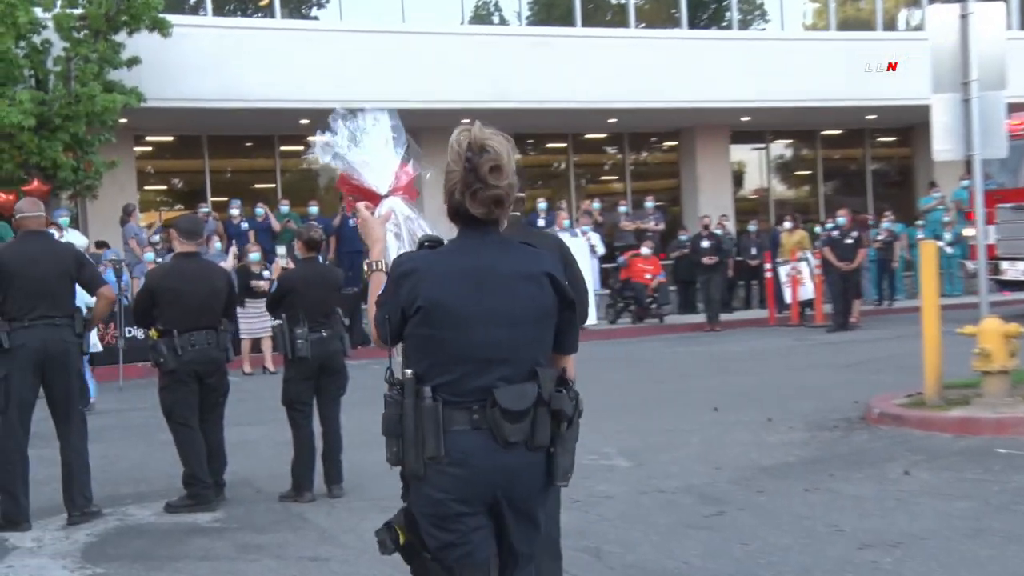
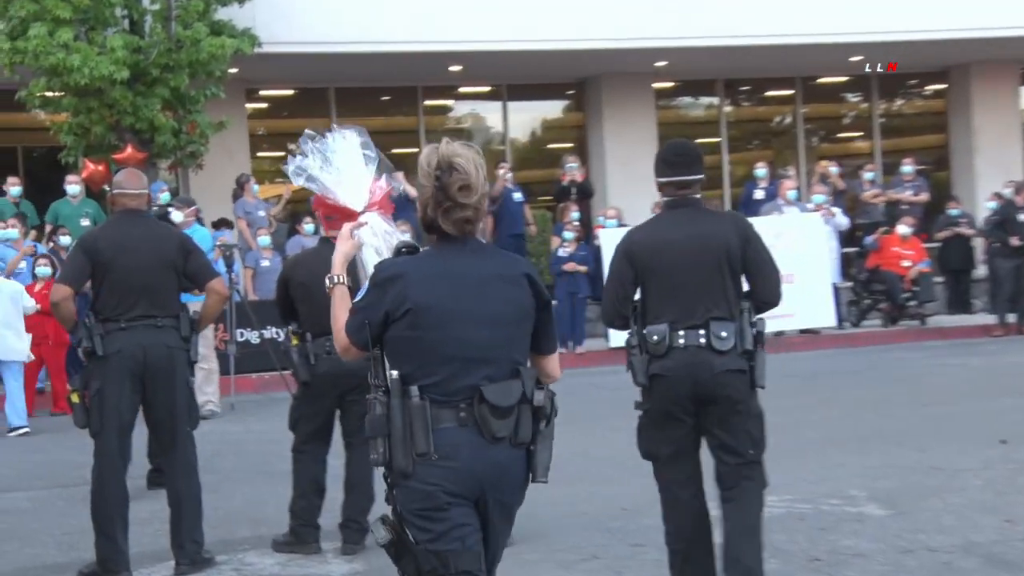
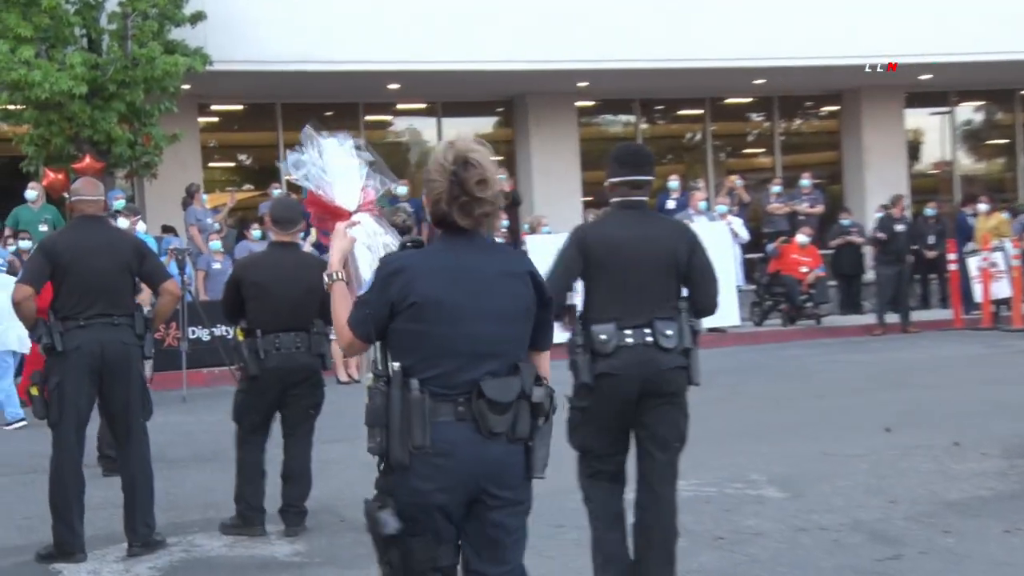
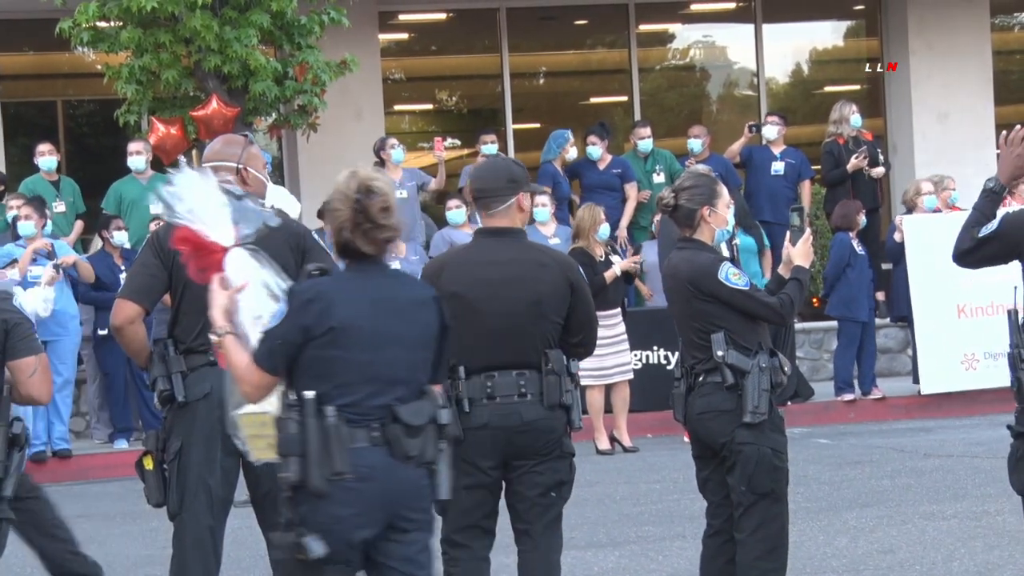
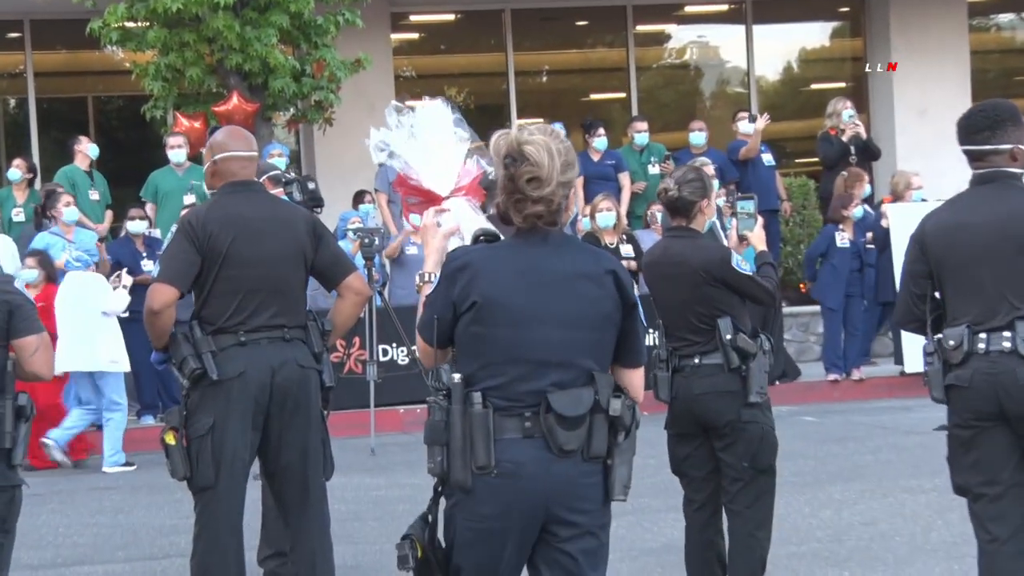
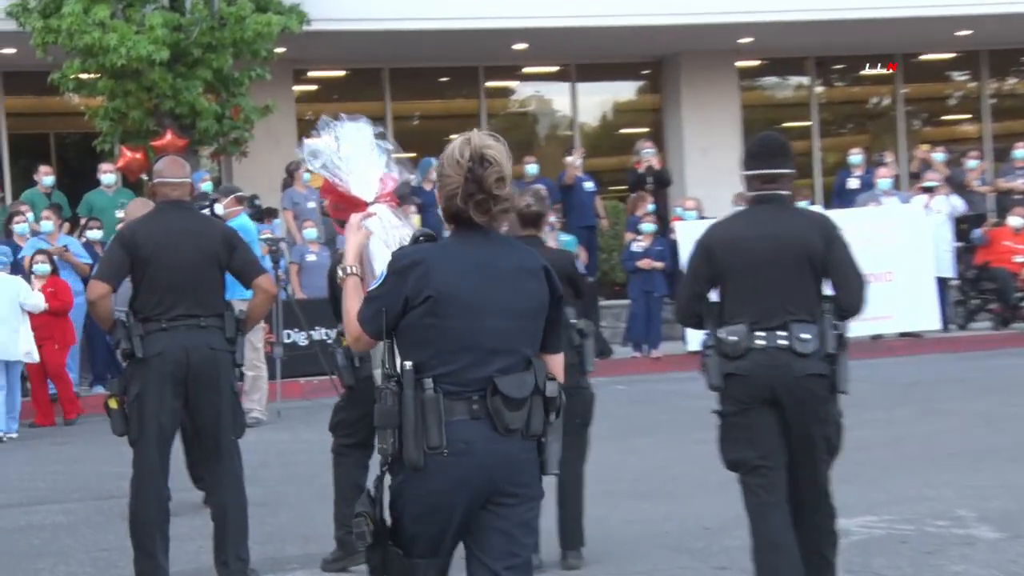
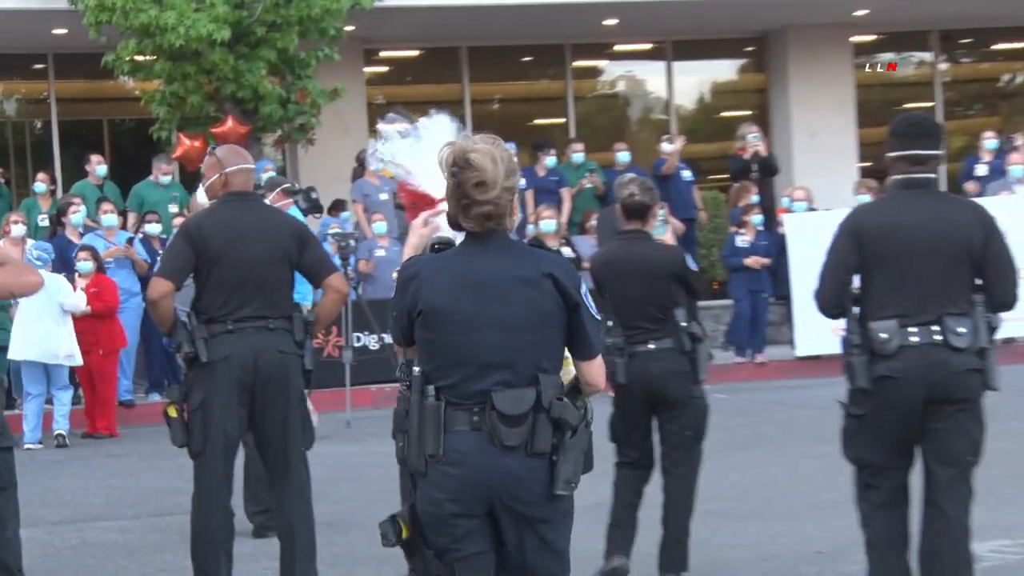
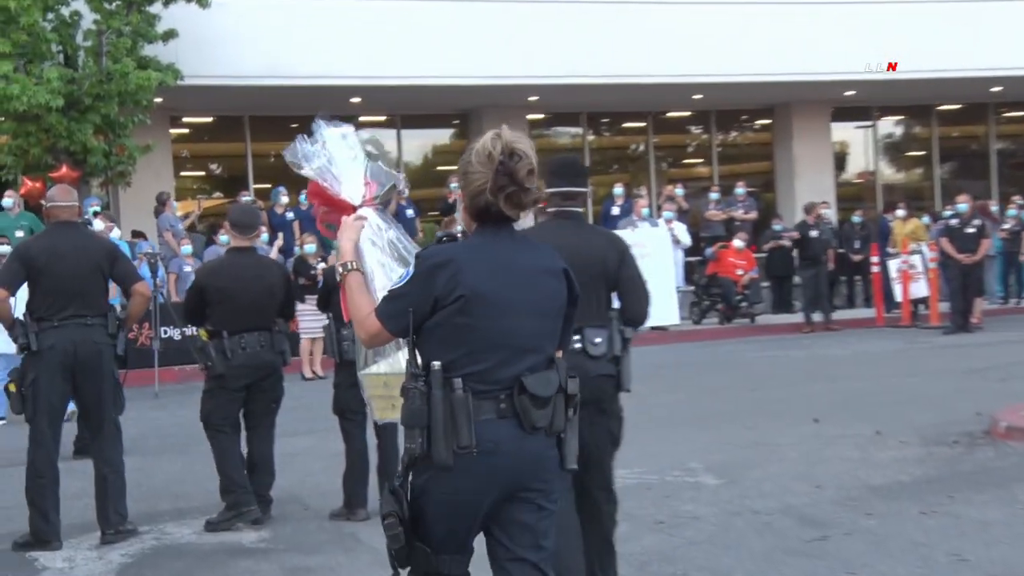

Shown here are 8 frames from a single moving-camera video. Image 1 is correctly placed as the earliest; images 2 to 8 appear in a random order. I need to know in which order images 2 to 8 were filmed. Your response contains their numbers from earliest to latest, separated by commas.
8, 3, 2, 6, 7, 5, 4
